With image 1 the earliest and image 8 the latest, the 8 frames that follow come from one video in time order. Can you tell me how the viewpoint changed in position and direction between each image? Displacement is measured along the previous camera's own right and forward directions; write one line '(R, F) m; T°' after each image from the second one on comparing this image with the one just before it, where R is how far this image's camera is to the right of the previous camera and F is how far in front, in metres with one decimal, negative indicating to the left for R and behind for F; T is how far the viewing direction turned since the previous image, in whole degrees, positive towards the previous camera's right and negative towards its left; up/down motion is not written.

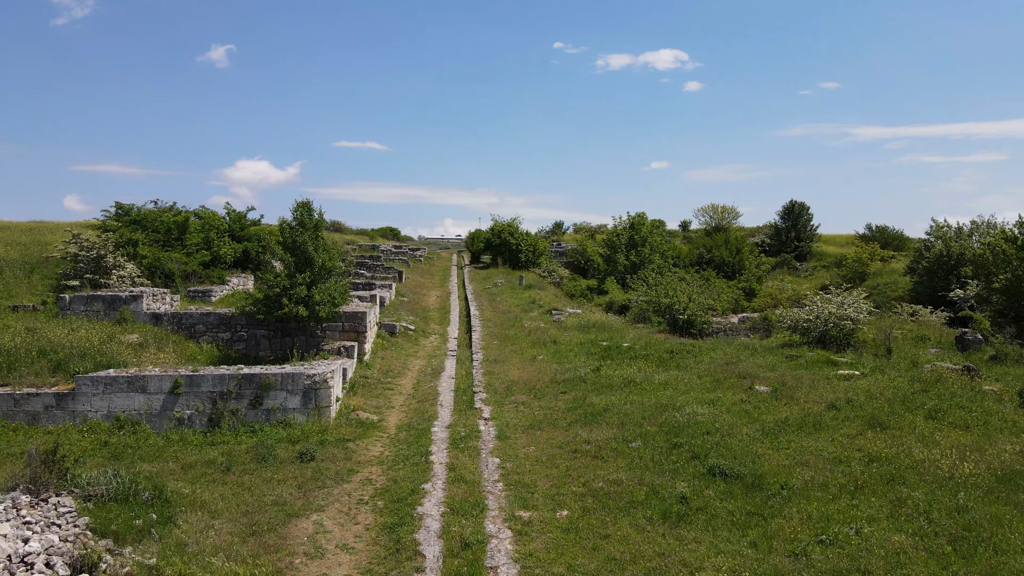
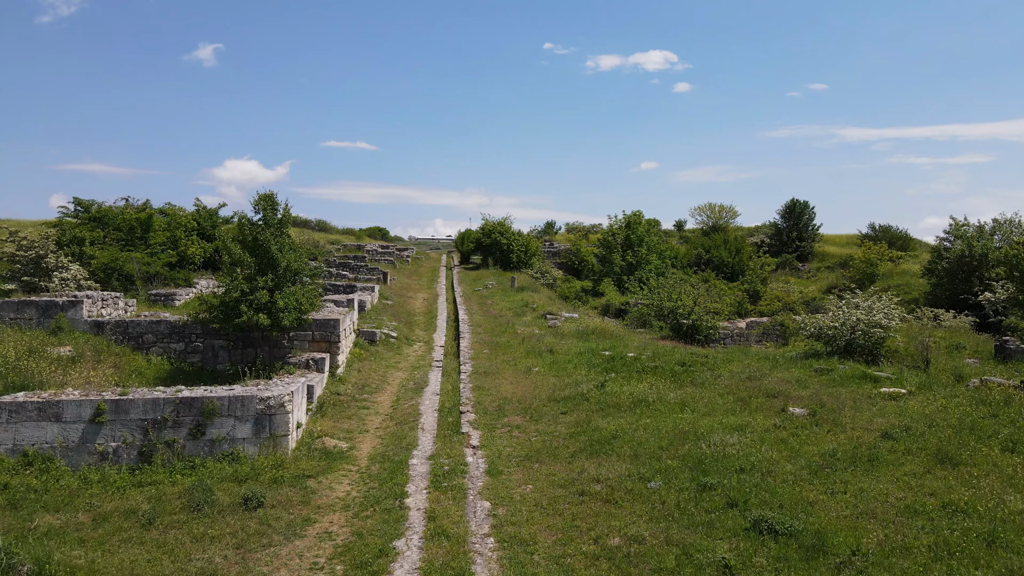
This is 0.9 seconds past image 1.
(0.0, +1.4) m; +1°
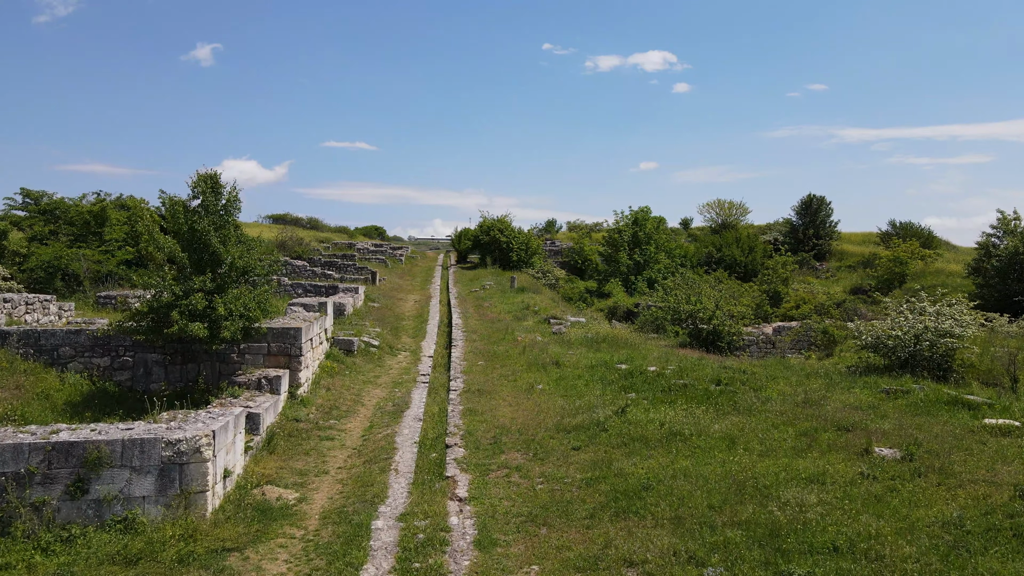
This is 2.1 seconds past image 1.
(0.0, +2.0) m; 0°
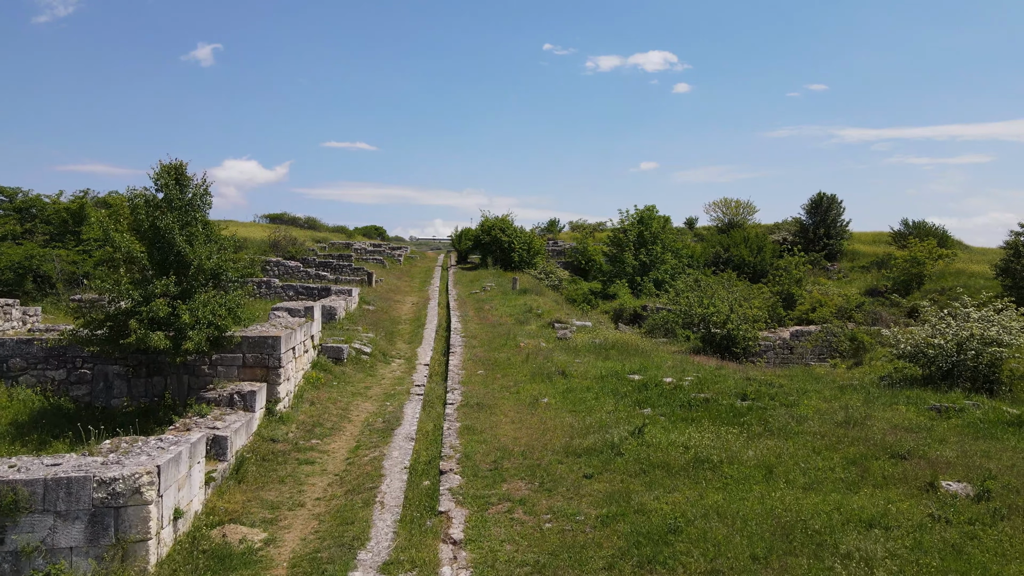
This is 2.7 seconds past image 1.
(0.0, +0.9) m; 0°
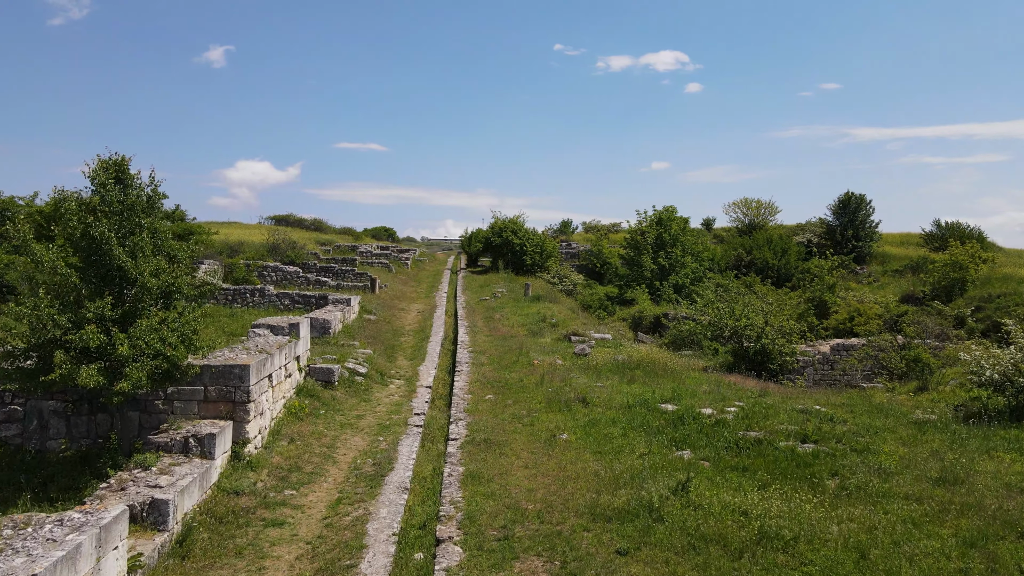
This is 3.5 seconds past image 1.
(0.0, +1.4) m; -1°
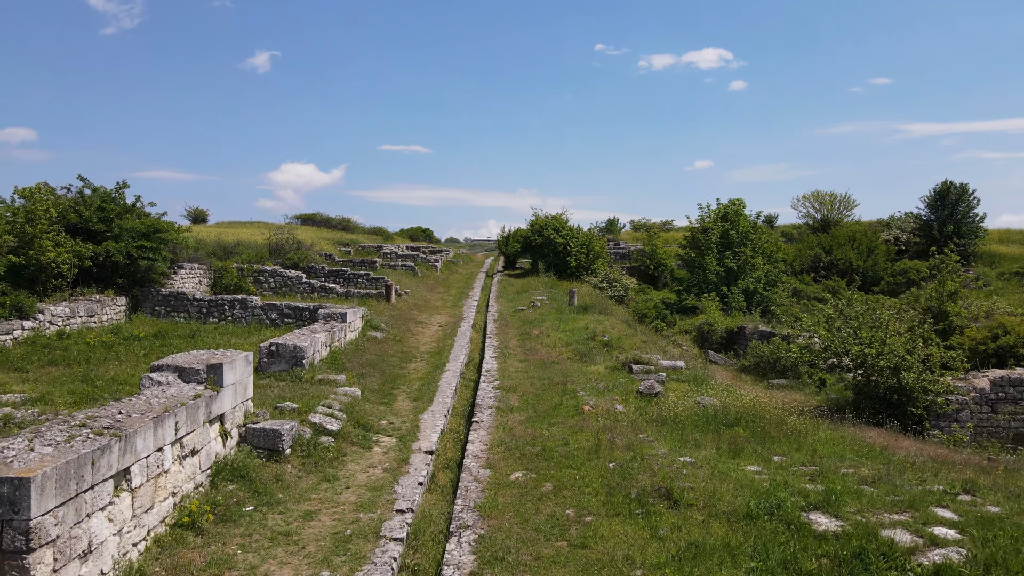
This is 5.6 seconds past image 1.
(0.0, +3.5) m; -3°
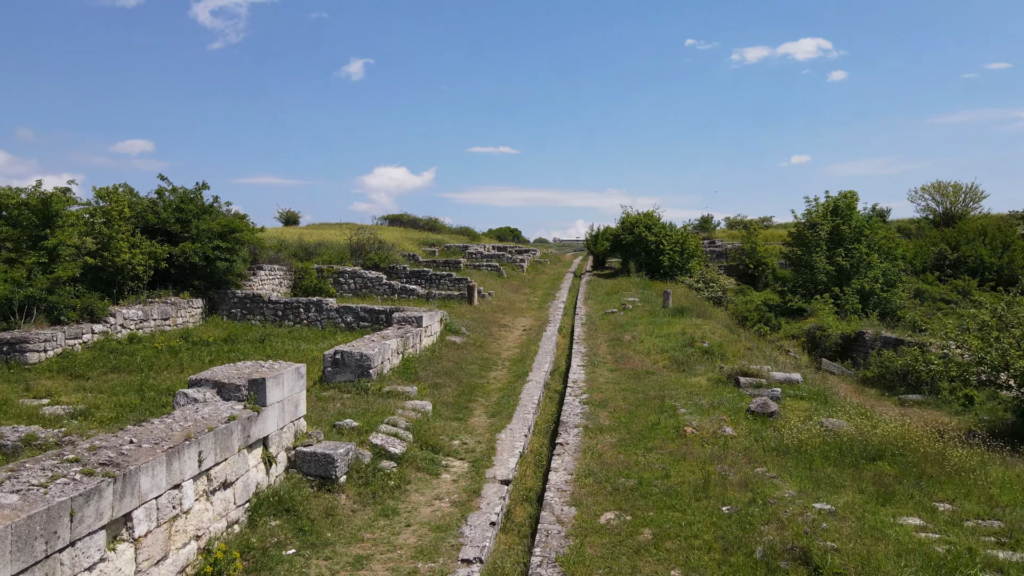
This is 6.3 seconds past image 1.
(0.0, +1.1) m; -7°
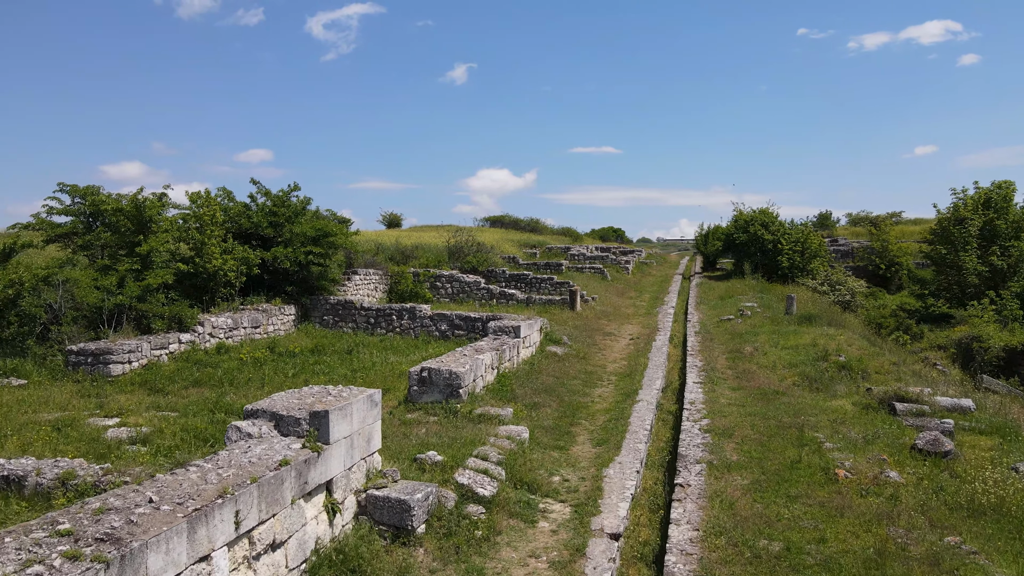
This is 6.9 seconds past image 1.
(-0.1, +1.1) m; -8°
